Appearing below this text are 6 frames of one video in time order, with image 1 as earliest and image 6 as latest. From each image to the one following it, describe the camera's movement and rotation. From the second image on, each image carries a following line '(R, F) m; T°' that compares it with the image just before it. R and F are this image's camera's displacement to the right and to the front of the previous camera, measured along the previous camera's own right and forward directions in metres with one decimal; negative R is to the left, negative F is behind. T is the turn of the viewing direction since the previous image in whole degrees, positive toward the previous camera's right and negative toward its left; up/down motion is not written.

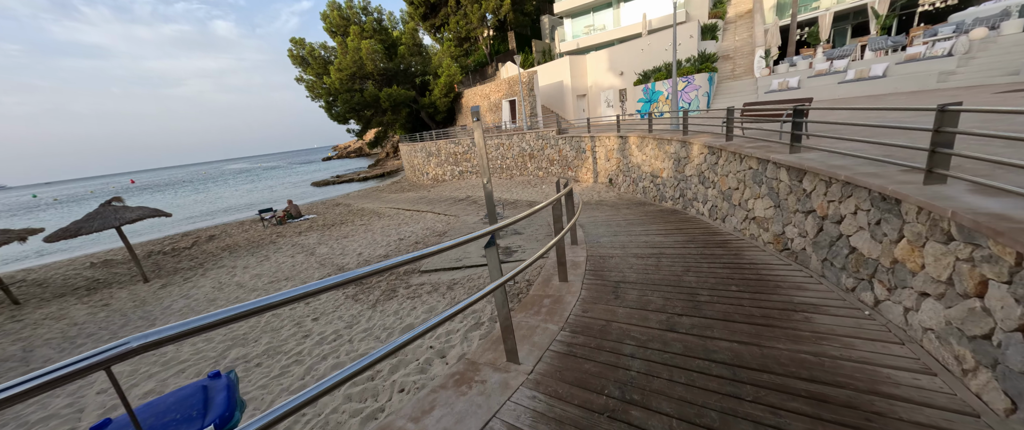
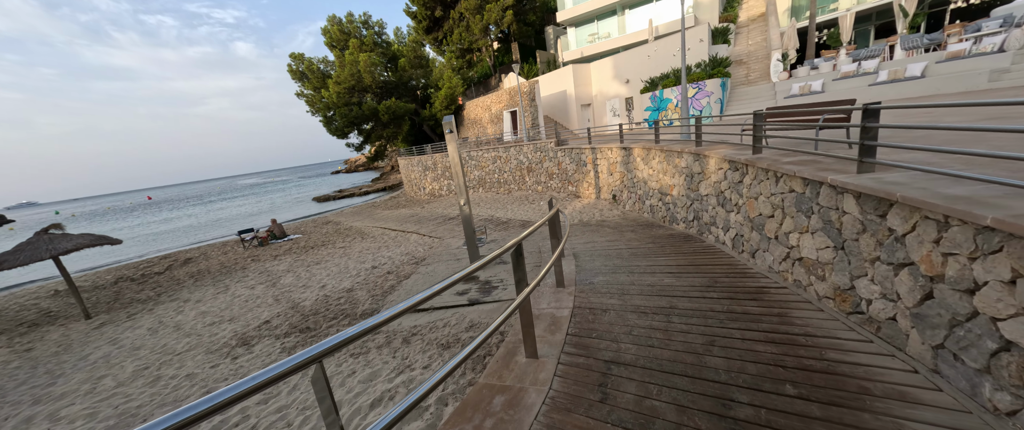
(+0.5, +1.1) m; -2°
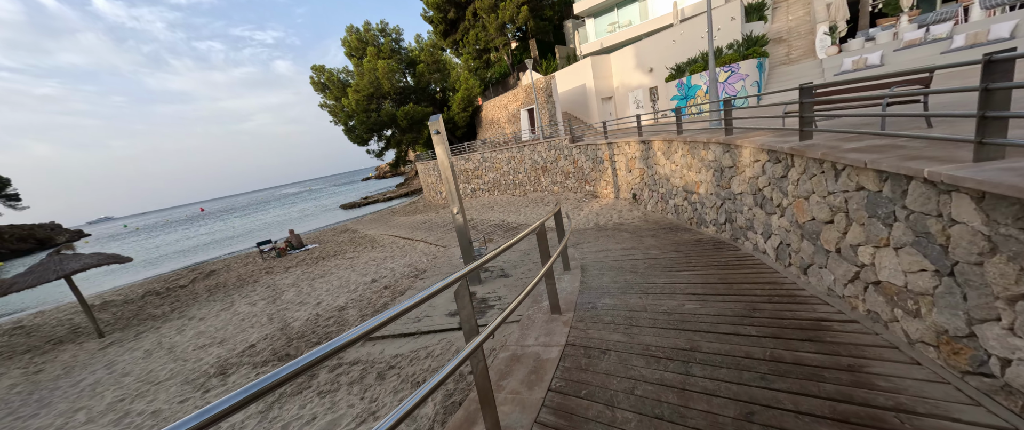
(+0.5, +0.7) m; -5°
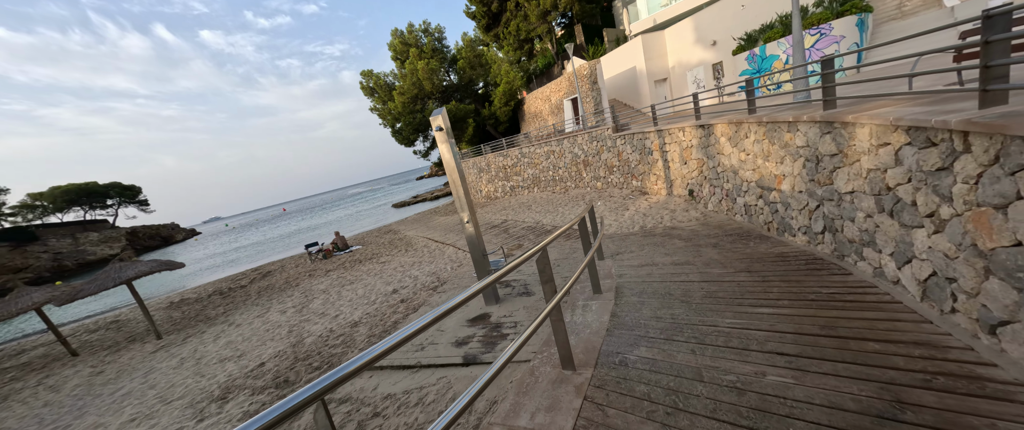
(+0.4, +0.9) m; -9°
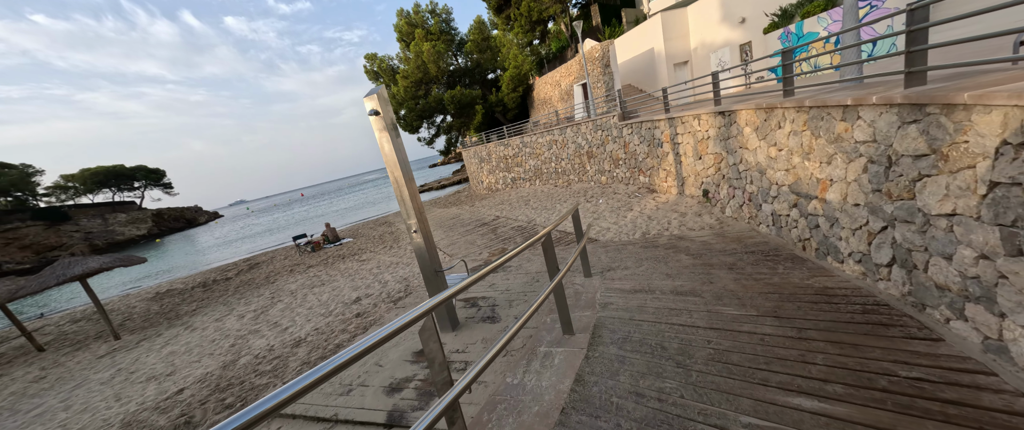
(+0.6, +1.0) m; -2°
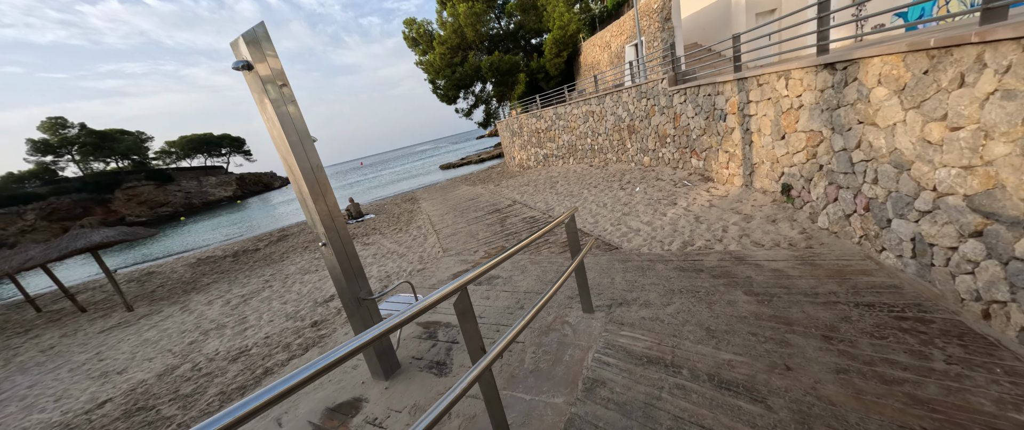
(+0.7, +1.4) m; -8°
